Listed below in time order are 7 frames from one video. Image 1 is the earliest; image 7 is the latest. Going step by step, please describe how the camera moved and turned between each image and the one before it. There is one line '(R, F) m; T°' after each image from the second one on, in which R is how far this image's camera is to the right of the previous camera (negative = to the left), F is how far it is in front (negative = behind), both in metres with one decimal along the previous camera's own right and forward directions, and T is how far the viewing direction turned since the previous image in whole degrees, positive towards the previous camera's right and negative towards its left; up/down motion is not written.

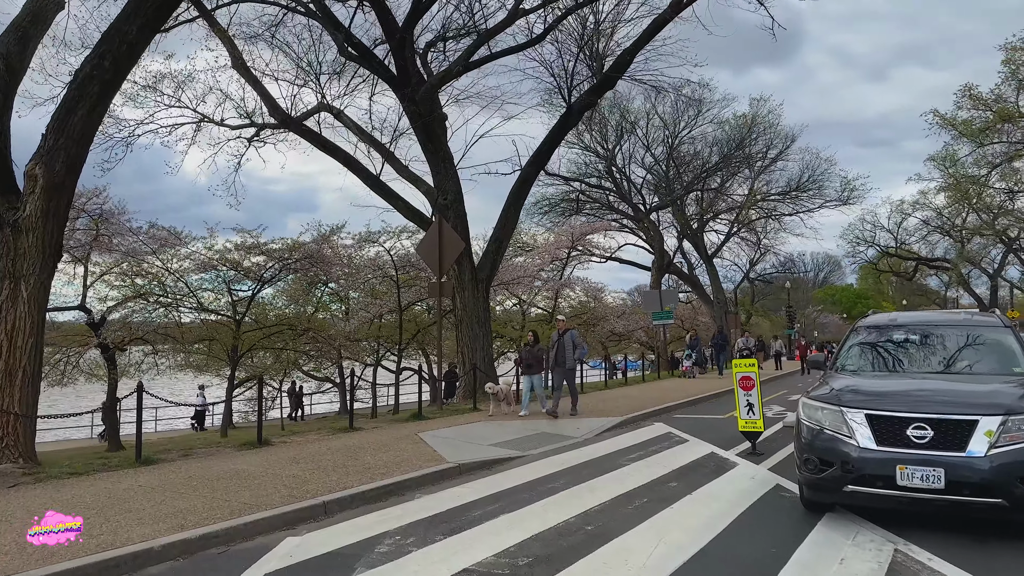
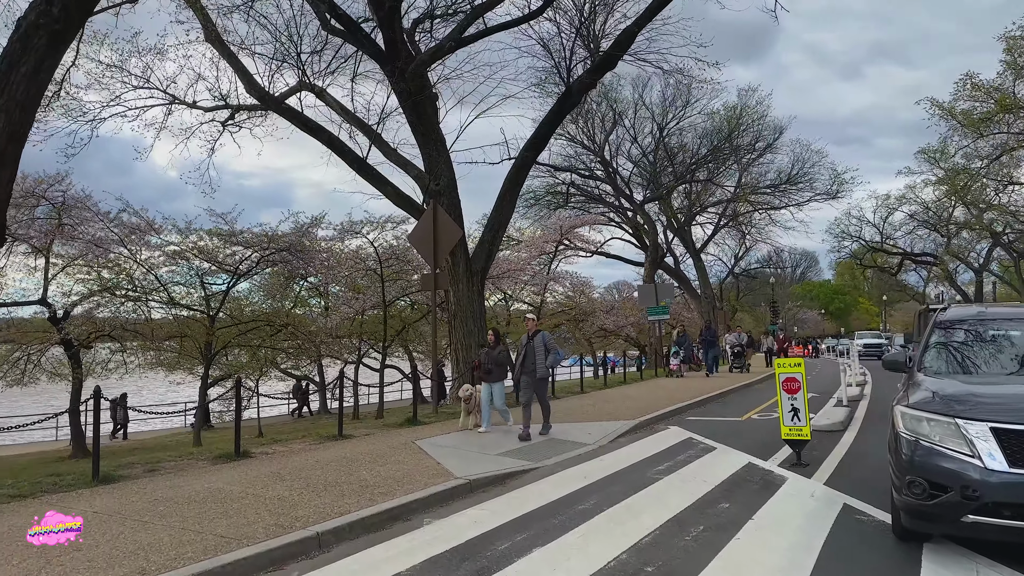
(-0.4, +1.2) m; +2°
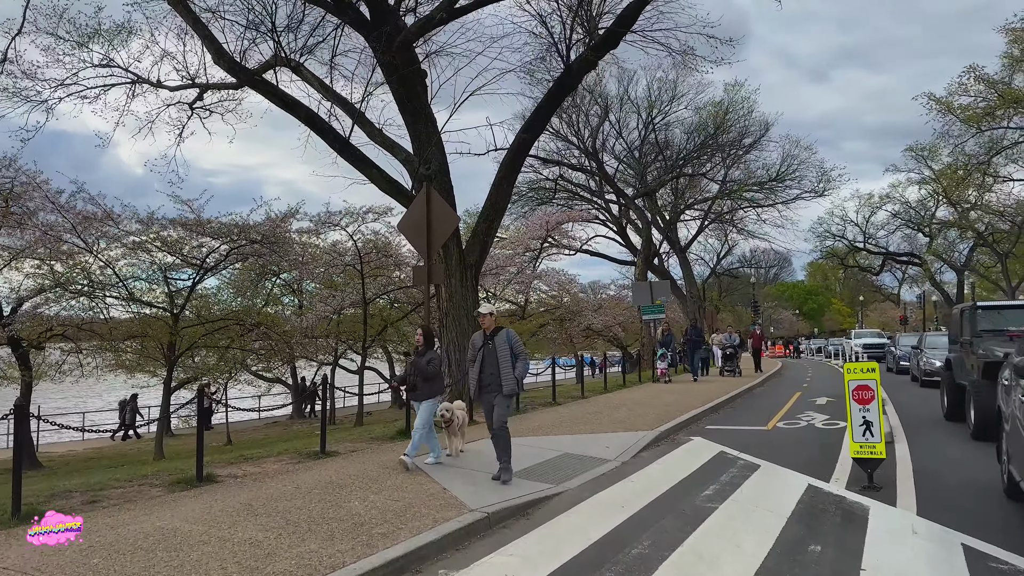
(-0.5, +1.5) m; +2°
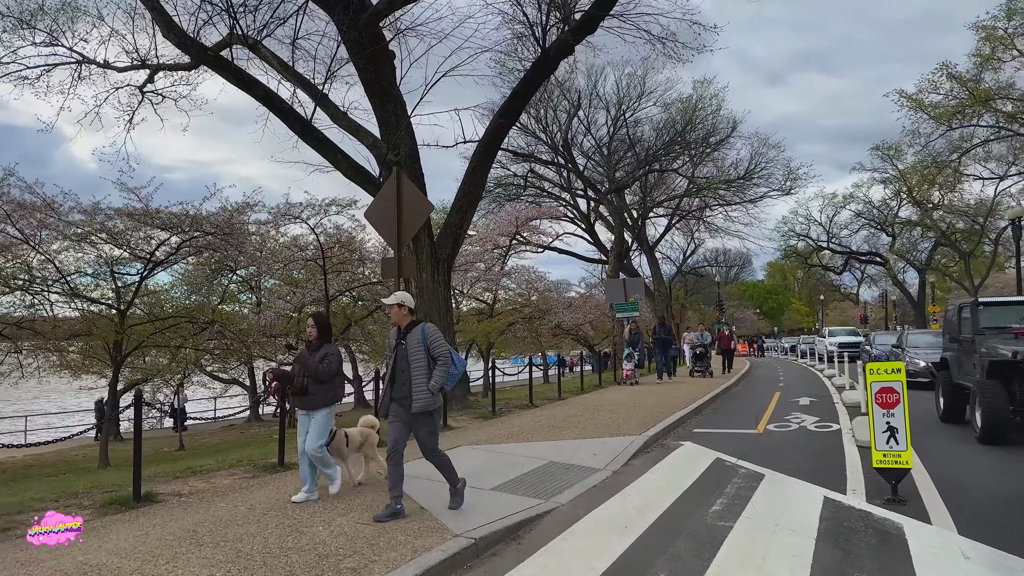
(-0.2, +0.9) m; +3°
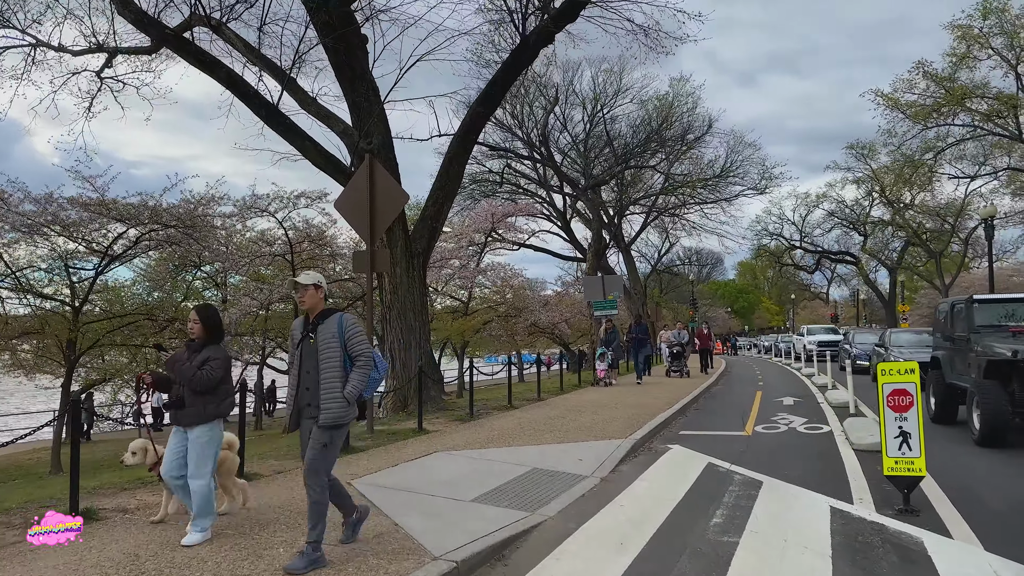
(-0.1, +0.6) m; +2°
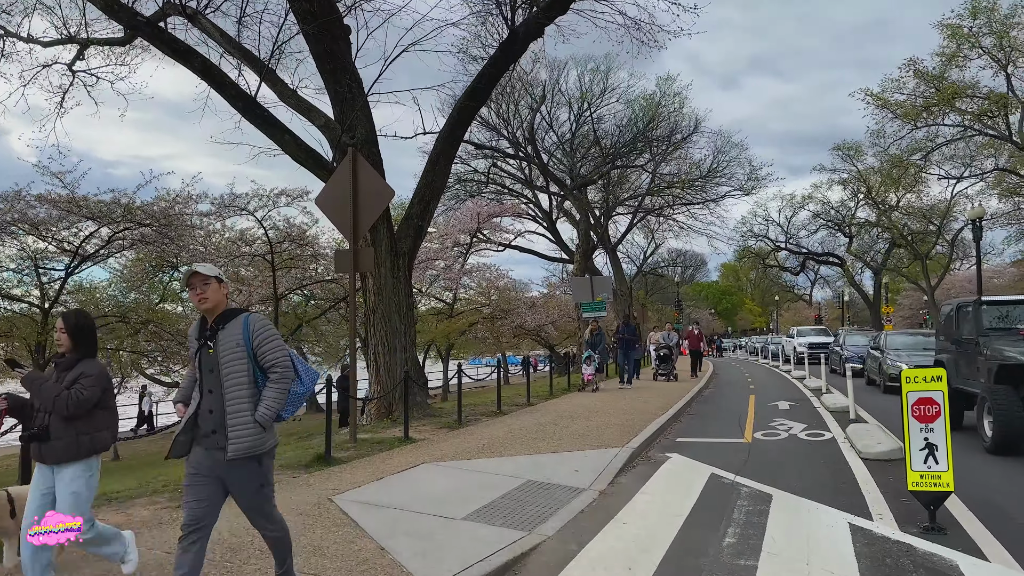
(-0.1, +0.5) m; +1°
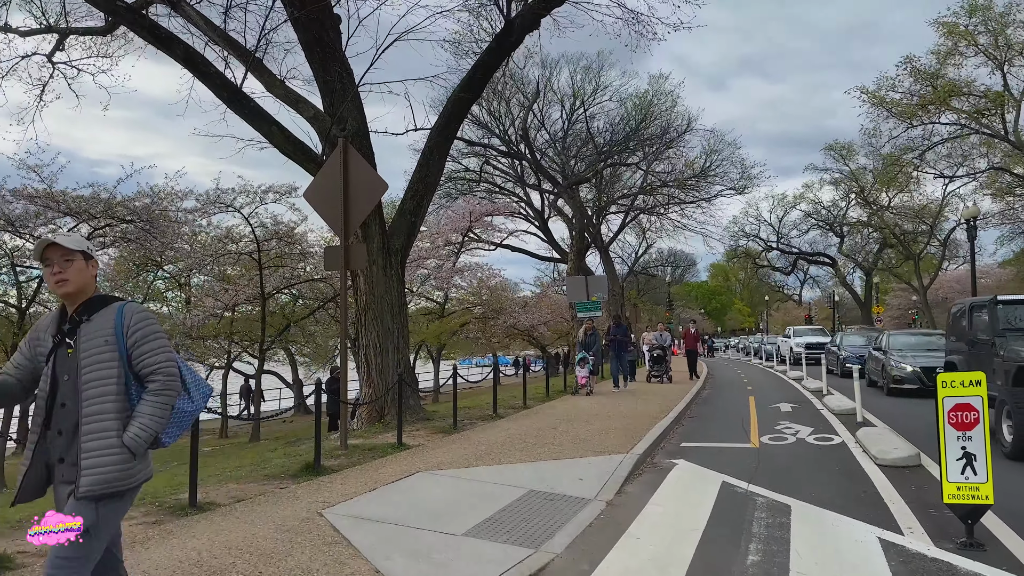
(-0.1, +0.4) m; +1°
